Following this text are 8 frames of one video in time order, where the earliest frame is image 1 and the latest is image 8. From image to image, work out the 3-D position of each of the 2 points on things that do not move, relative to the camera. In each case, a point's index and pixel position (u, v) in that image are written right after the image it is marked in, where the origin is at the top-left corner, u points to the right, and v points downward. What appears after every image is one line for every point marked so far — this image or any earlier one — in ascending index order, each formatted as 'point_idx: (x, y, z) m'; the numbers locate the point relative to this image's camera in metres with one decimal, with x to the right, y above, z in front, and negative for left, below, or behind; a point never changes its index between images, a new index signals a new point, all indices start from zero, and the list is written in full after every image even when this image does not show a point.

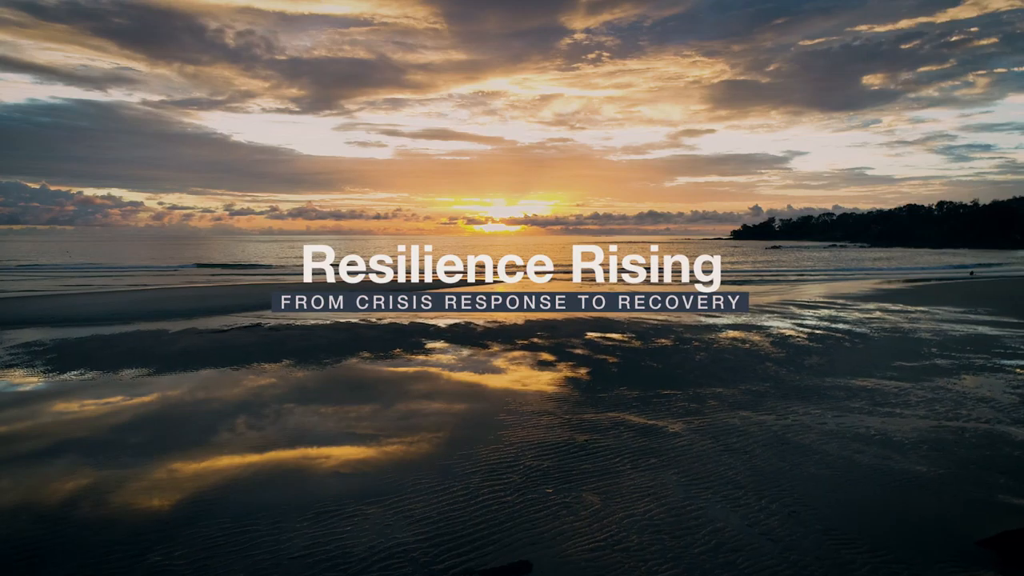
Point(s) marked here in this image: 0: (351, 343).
0: (-5.2, -0.9, +16.2) m
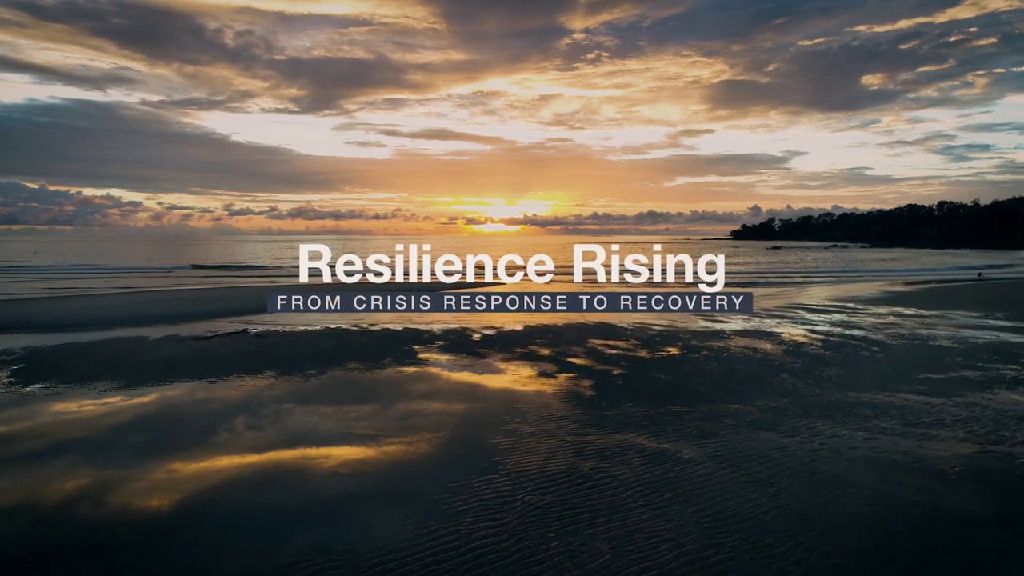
0: (-4.1, -0.8, +17.6) m
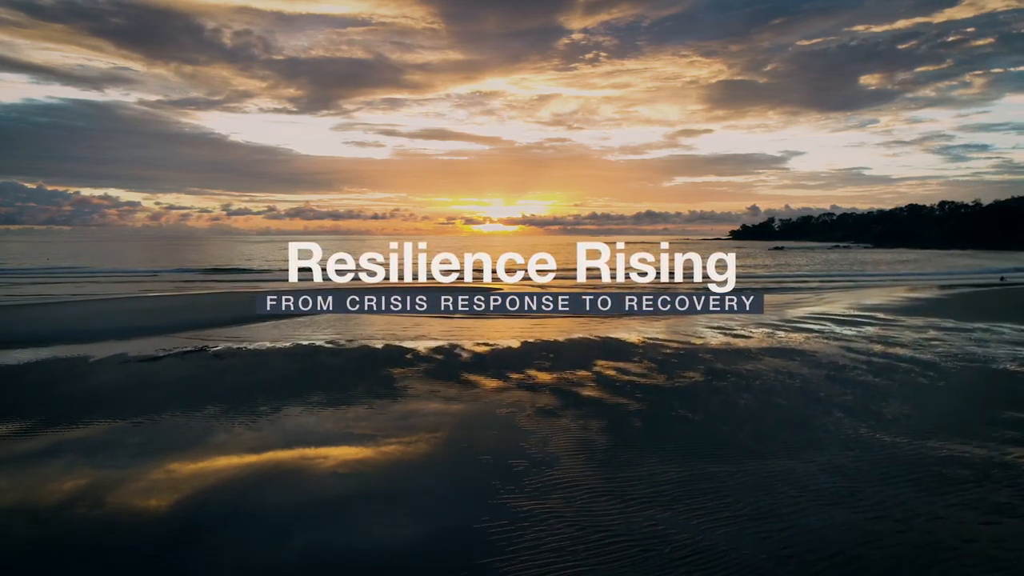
0: (-4.1, -1.0, +16.2) m
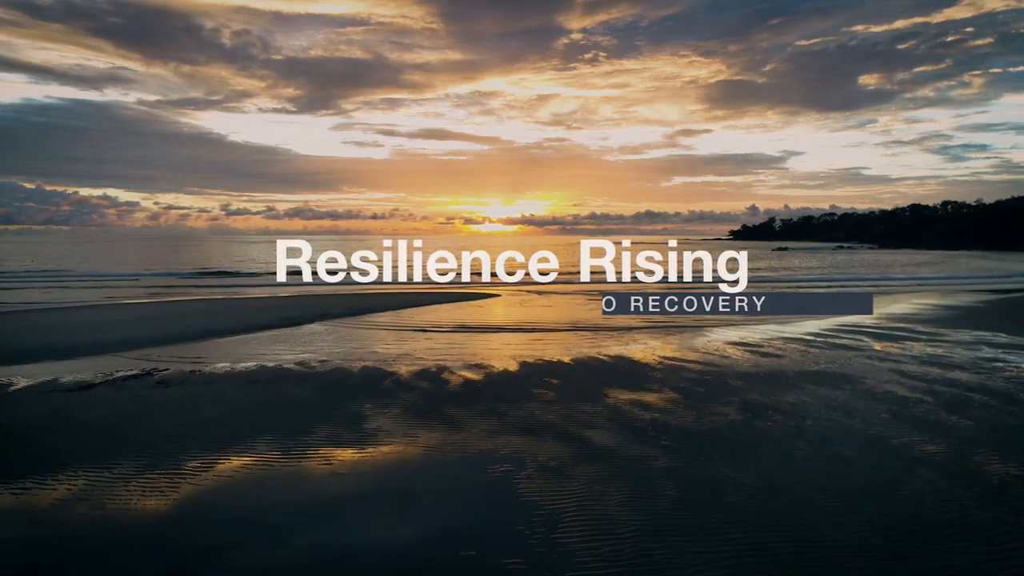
0: (-4.1, -1.3, +14.4) m
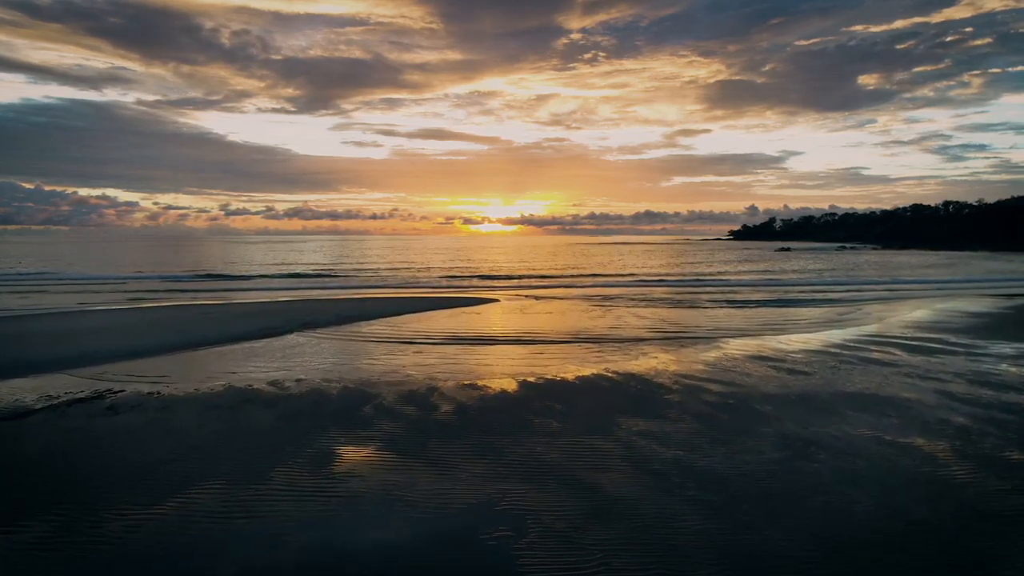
0: (-4.2, -1.5, +13.2) m
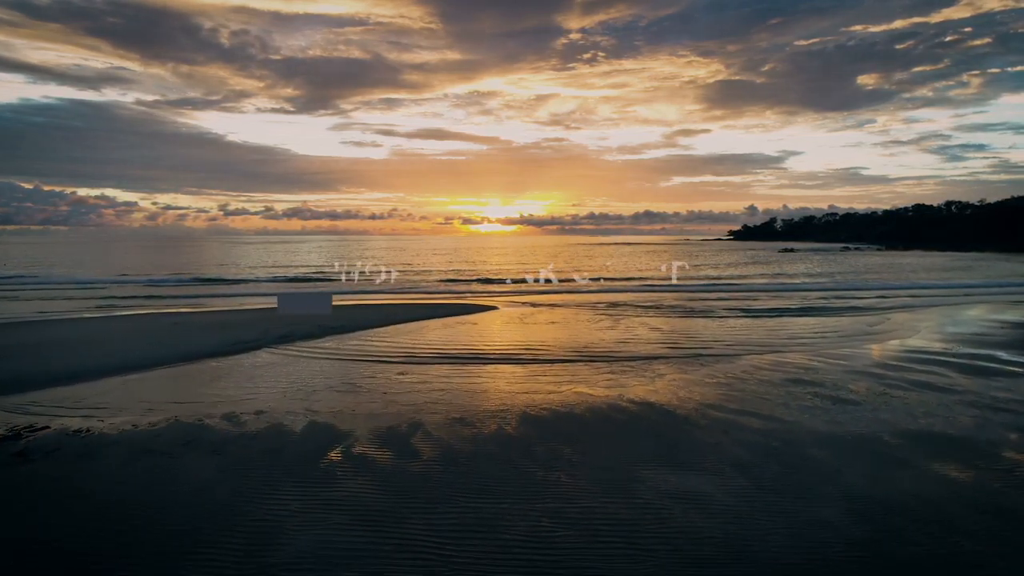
0: (-4.2, -1.7, +11.5) m
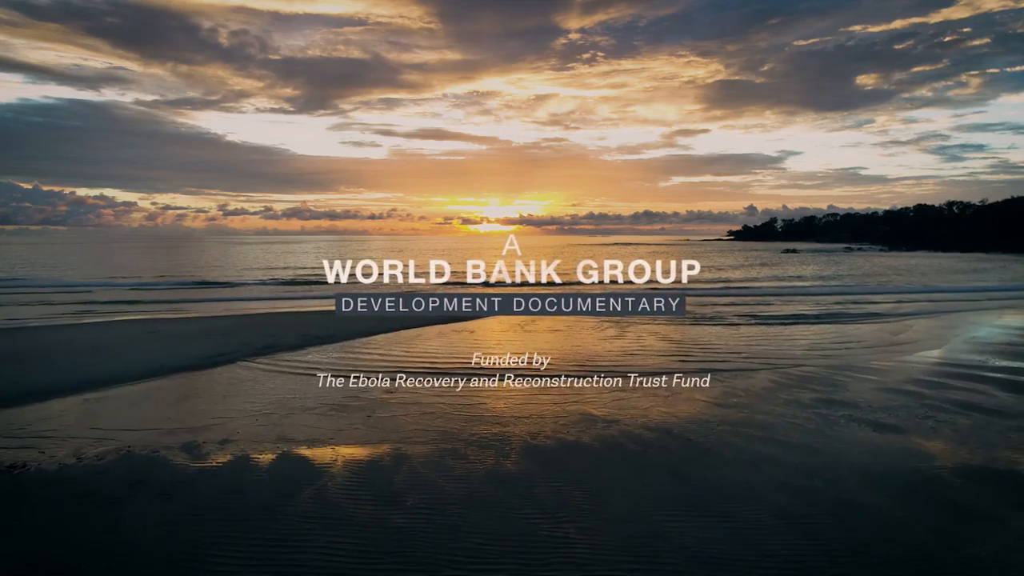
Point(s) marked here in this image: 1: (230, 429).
0: (-4.2, -1.9, +10.5) m
1: (-4.0, -2.0, +8.5) m
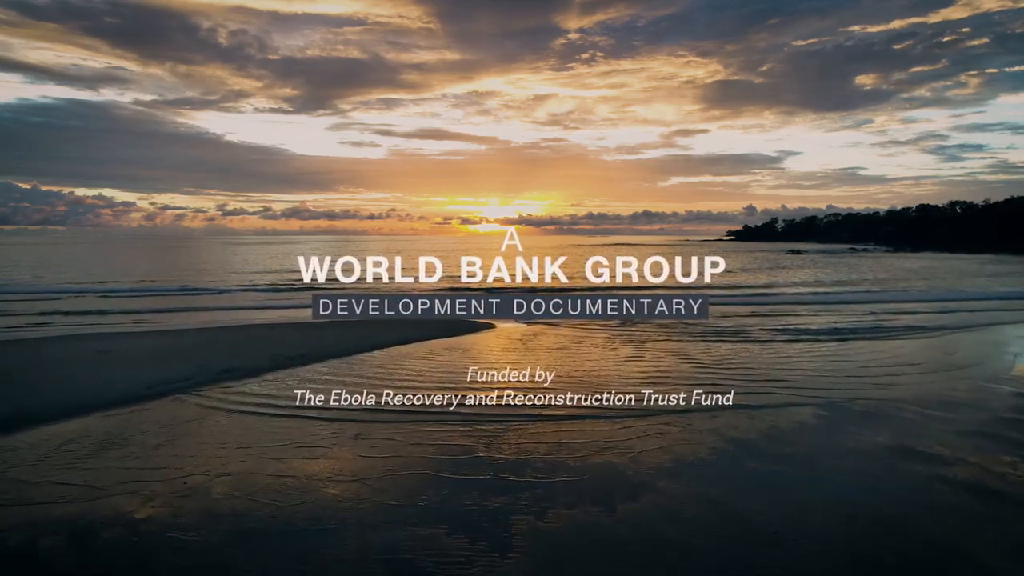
0: (-4.2, -2.2, +8.5) m
1: (-4.0, -2.3, +6.5) m
